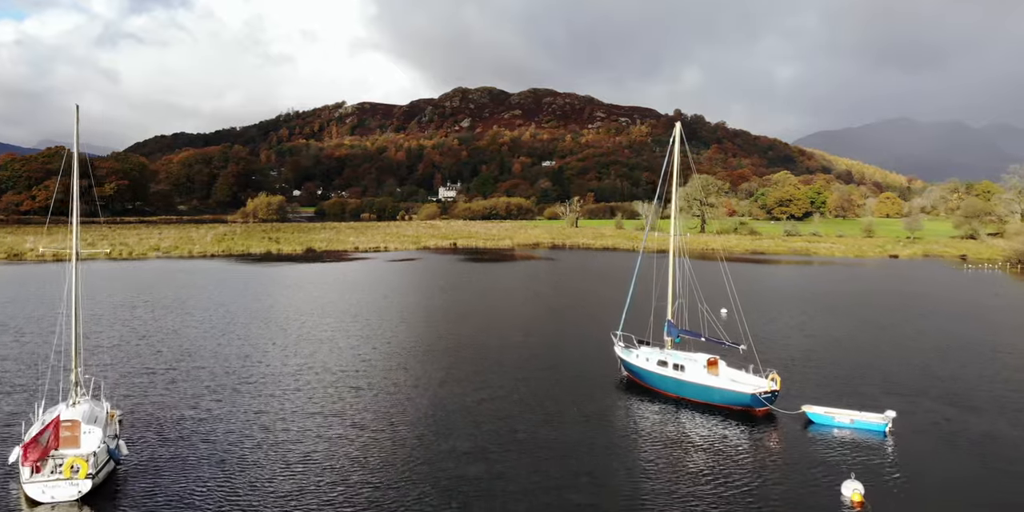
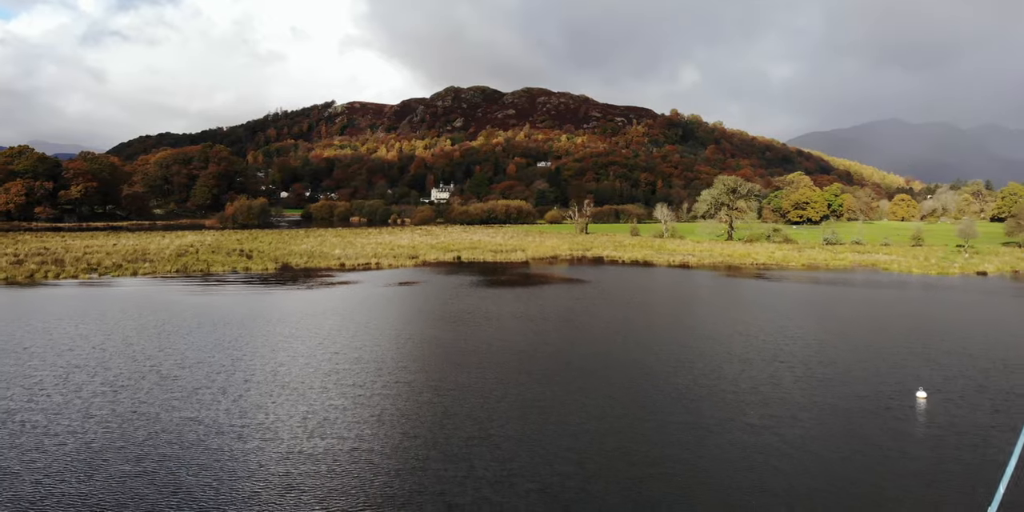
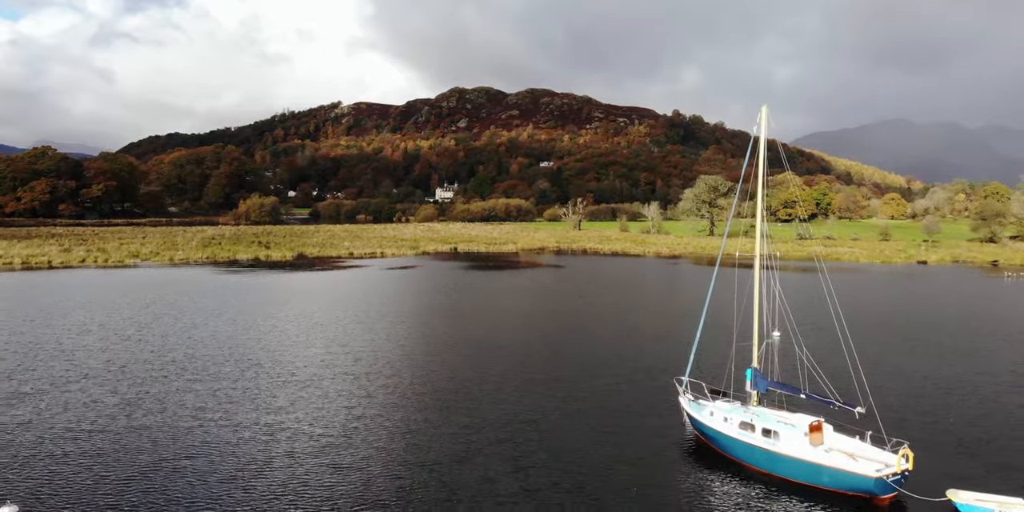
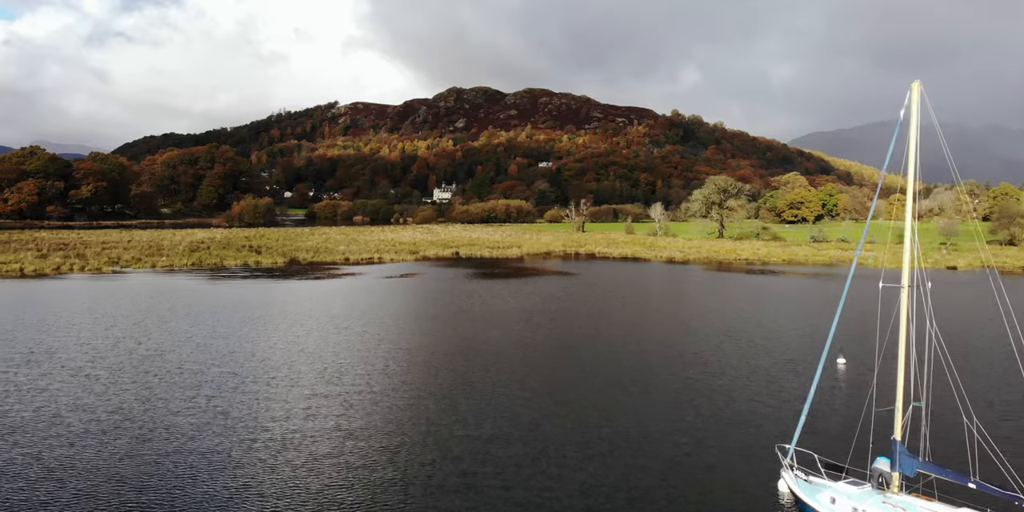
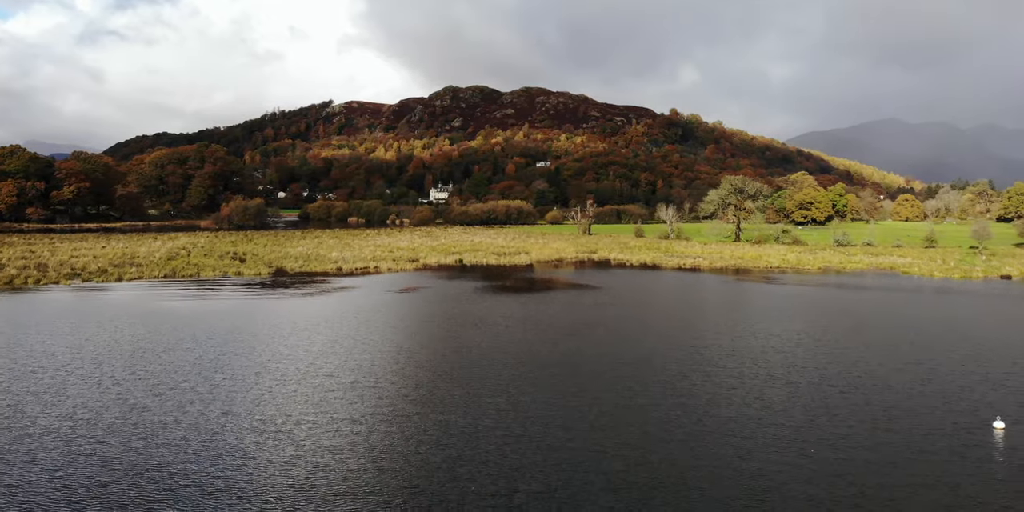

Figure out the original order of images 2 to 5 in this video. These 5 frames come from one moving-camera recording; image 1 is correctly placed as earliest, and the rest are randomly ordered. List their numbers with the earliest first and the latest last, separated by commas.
3, 4, 2, 5
